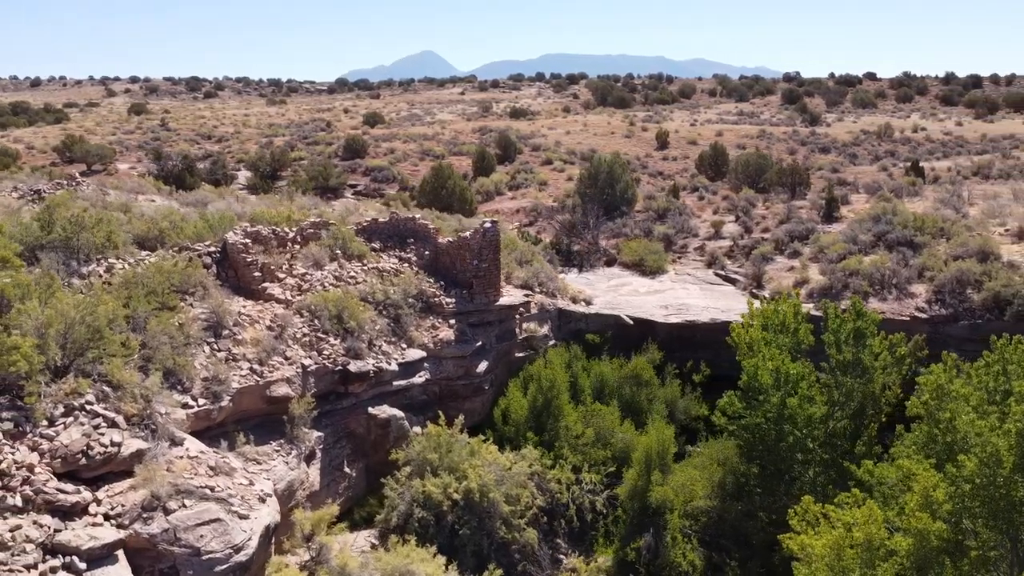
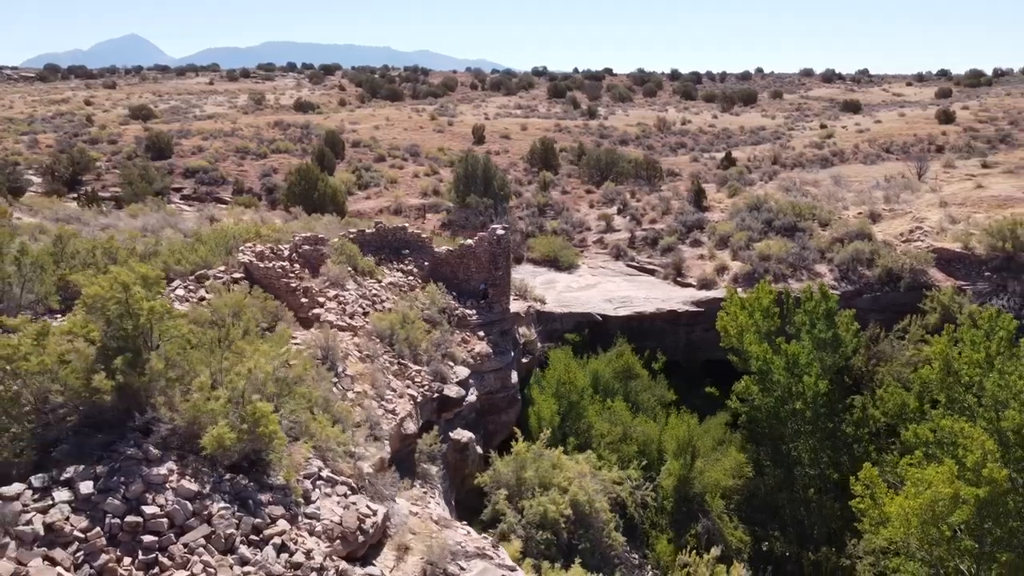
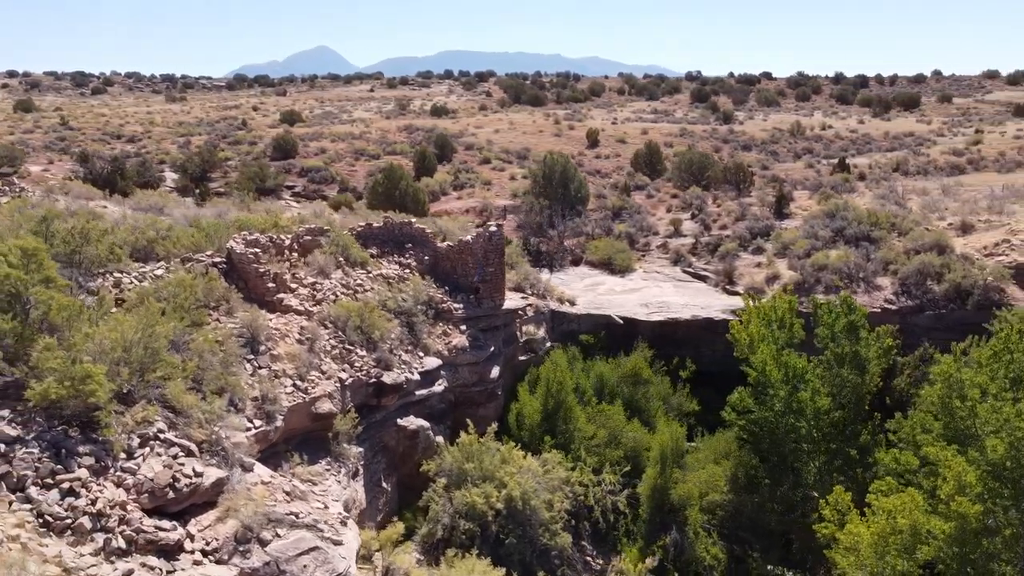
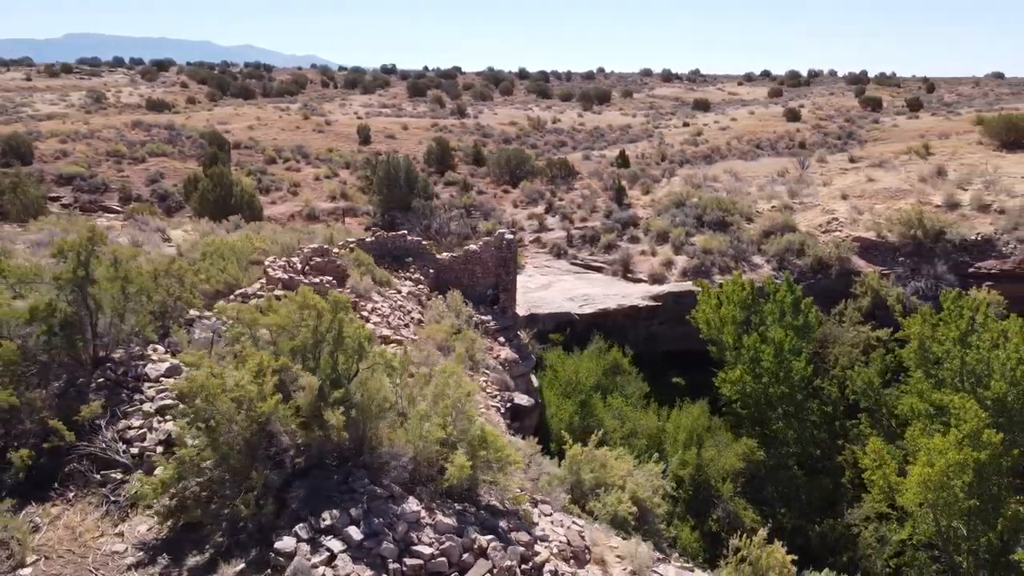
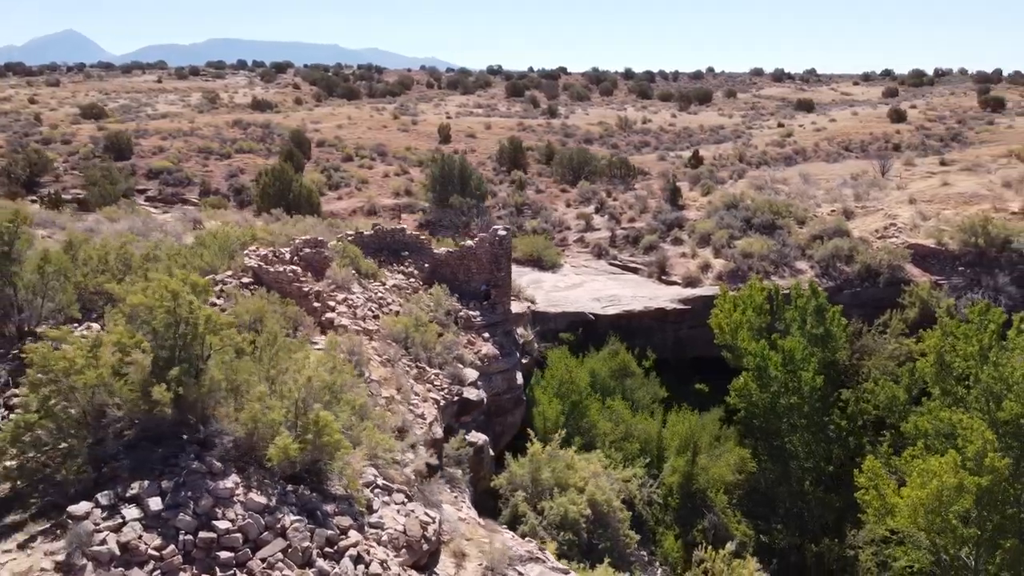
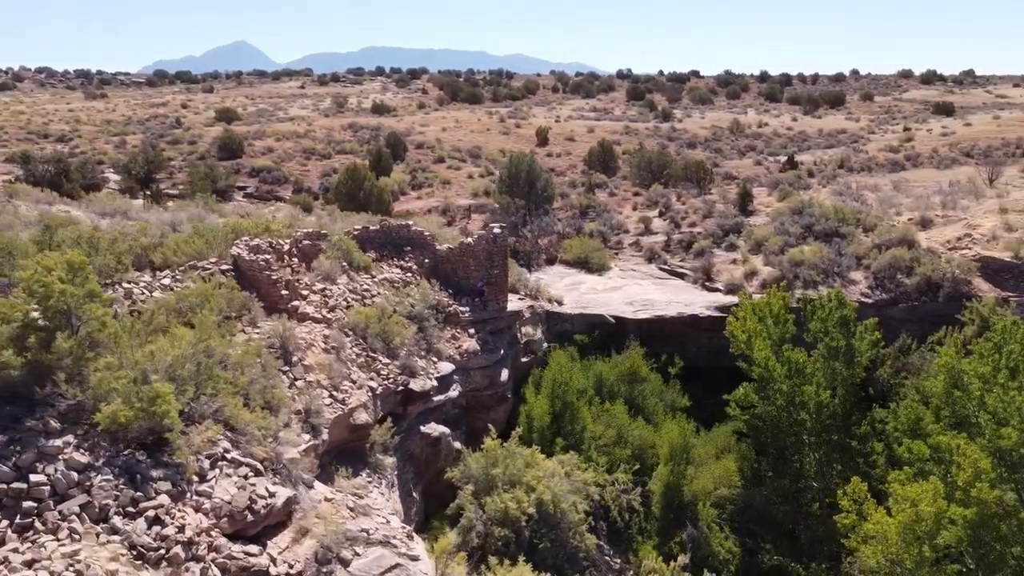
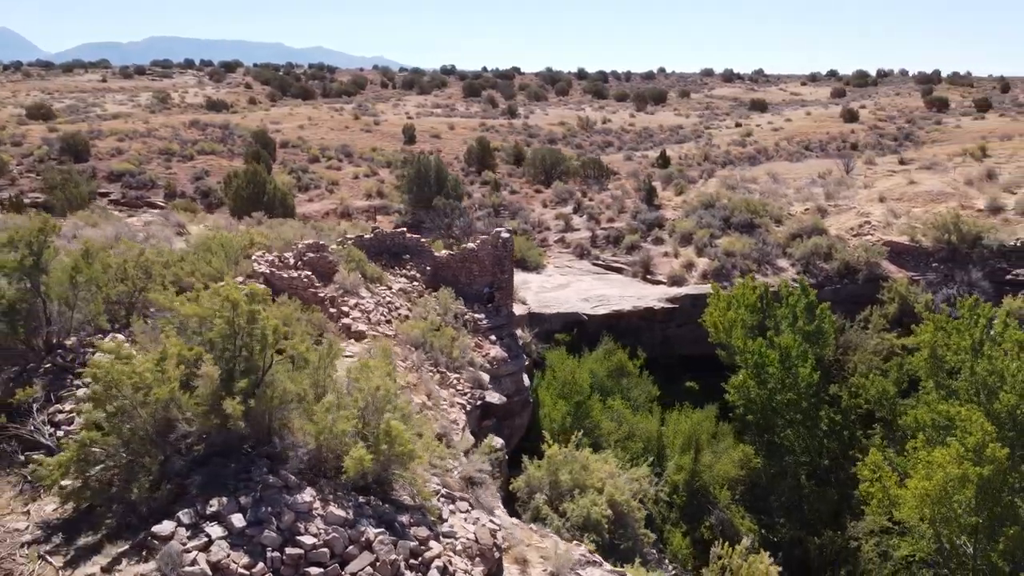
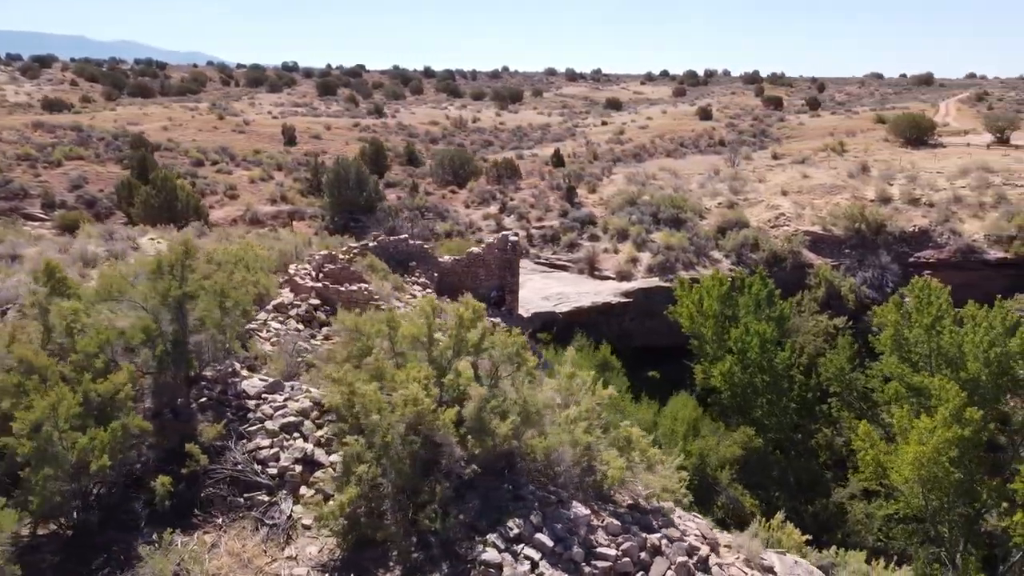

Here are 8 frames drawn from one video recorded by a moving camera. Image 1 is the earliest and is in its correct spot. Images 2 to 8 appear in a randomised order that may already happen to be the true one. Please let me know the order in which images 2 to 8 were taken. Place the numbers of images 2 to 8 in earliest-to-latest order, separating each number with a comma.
3, 6, 2, 5, 7, 4, 8
